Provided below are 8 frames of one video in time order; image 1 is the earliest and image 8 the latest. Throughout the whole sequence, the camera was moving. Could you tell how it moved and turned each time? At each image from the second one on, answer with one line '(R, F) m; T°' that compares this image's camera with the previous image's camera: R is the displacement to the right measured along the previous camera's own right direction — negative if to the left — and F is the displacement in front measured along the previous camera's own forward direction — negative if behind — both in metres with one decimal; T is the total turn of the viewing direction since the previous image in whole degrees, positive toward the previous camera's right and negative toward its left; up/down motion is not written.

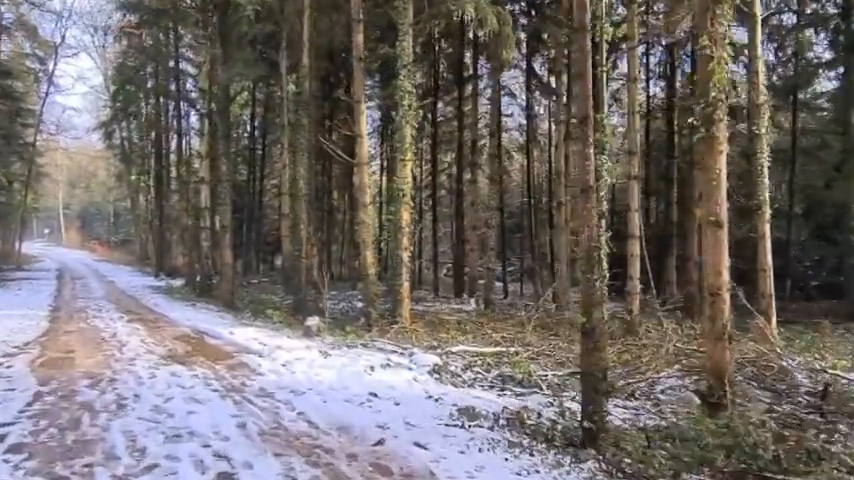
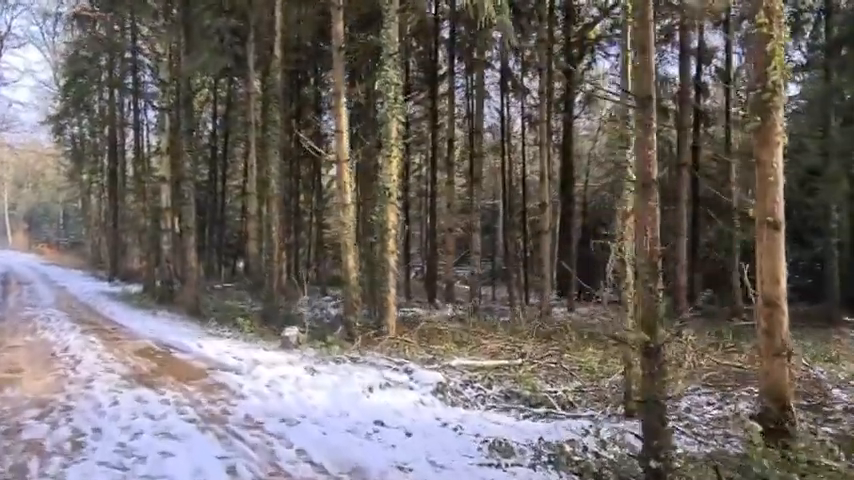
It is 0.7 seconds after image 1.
(-0.6, +1.0) m; +4°
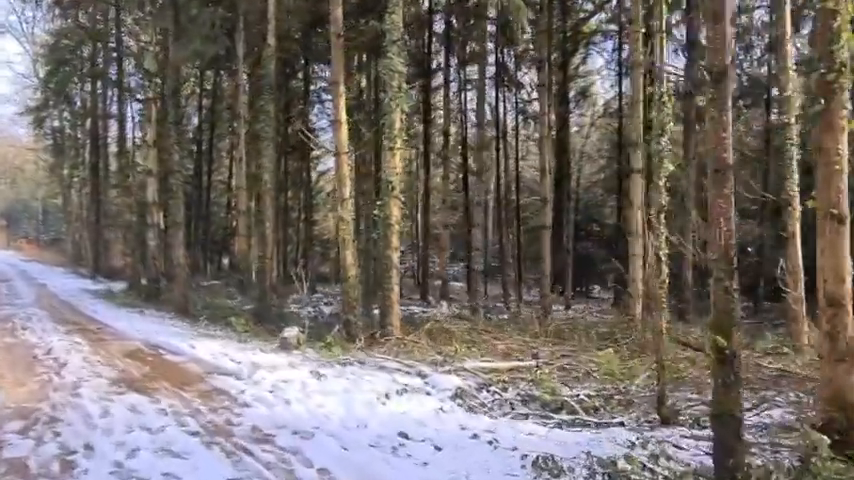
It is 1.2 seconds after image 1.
(-0.4, +0.6) m; +1°
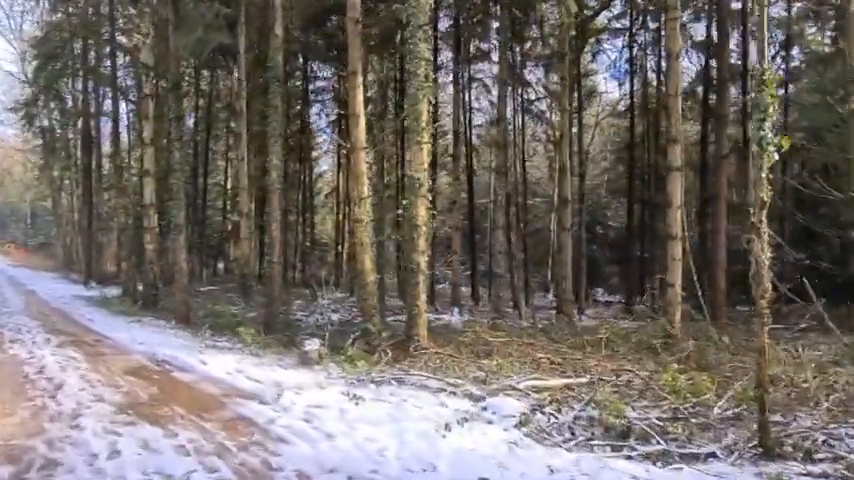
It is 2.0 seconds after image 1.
(-0.7, +1.0) m; +1°
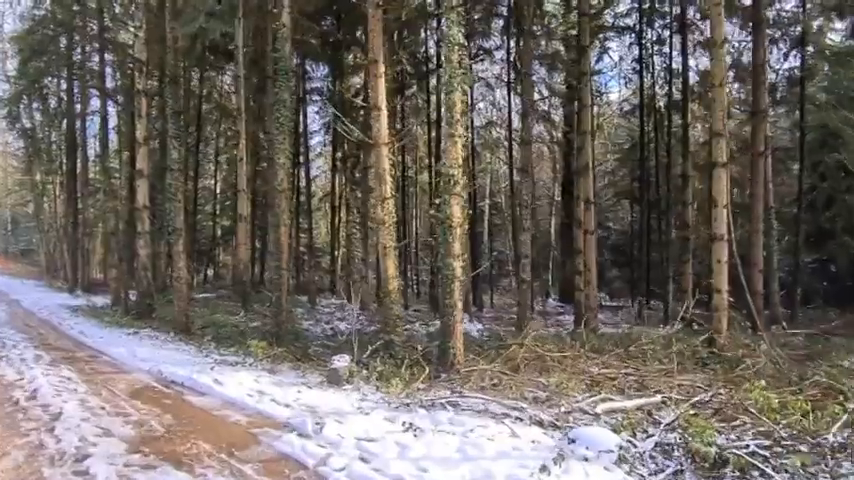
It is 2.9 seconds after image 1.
(-0.8, +1.1) m; +1°
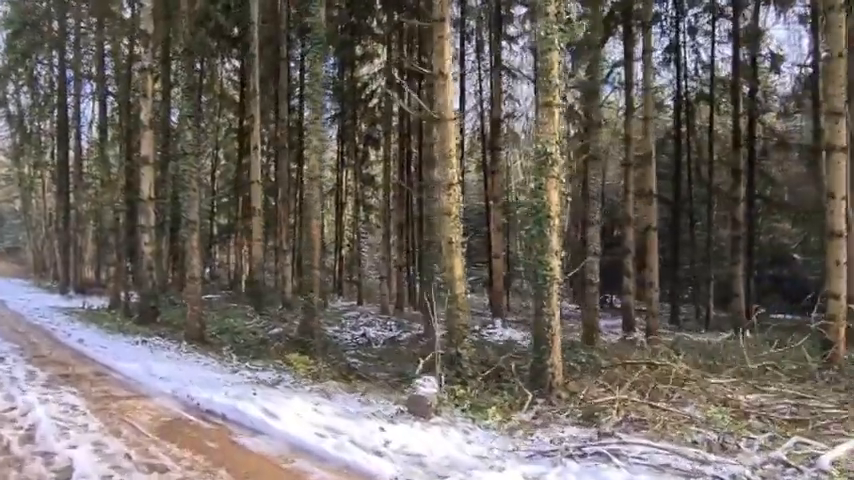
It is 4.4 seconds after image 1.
(-1.4, +1.9) m; +1°
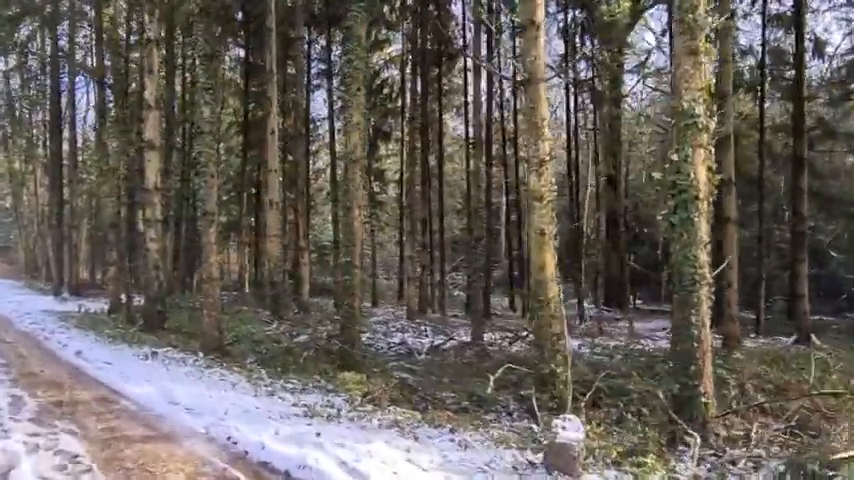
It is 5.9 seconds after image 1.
(-1.2, +2.0) m; 0°
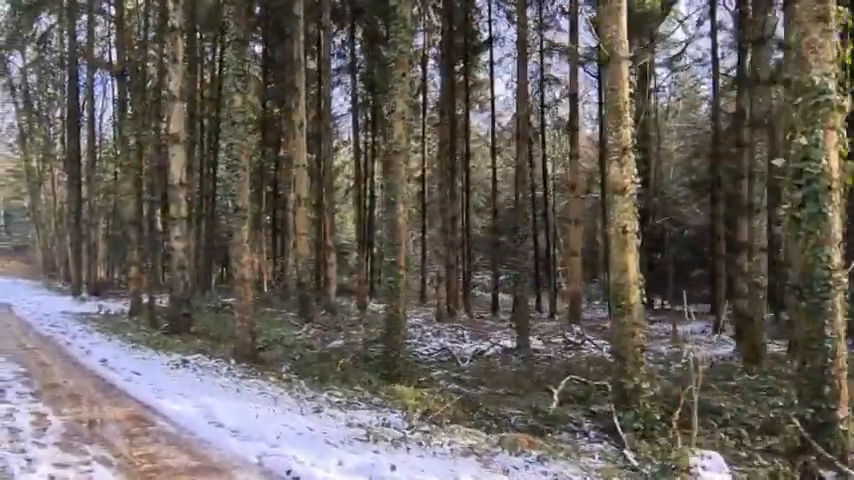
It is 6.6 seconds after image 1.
(-0.7, +0.9) m; -1°
